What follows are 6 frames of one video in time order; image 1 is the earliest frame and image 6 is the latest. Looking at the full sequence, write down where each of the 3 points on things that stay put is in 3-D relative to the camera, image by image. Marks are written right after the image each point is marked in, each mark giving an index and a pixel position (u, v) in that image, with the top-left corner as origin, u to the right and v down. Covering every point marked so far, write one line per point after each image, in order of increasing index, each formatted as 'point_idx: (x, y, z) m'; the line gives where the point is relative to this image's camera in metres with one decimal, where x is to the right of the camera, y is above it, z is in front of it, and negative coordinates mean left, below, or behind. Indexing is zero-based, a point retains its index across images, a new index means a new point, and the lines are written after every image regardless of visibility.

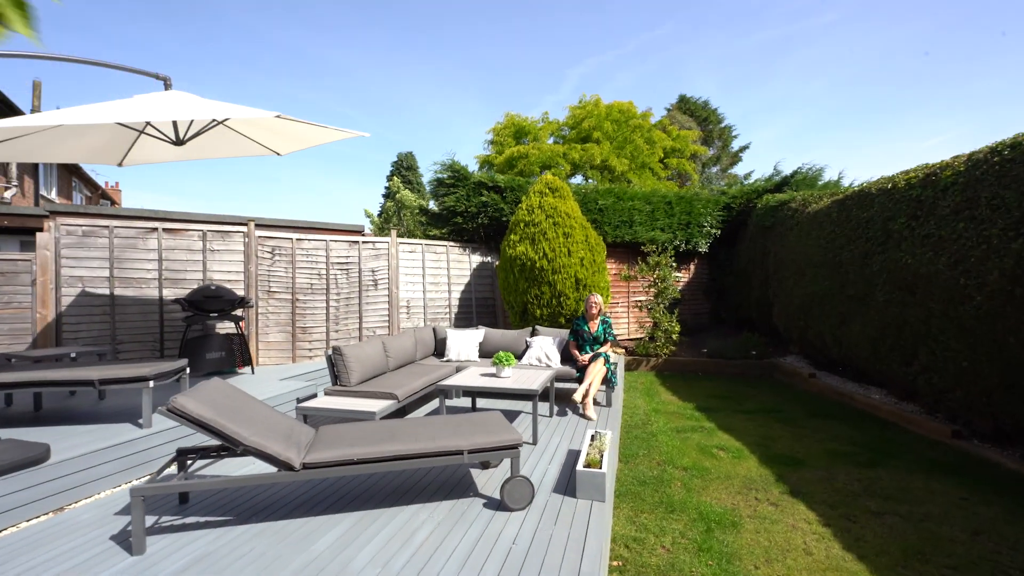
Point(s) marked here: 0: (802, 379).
0: (+4.2, -1.3, +7.1) m
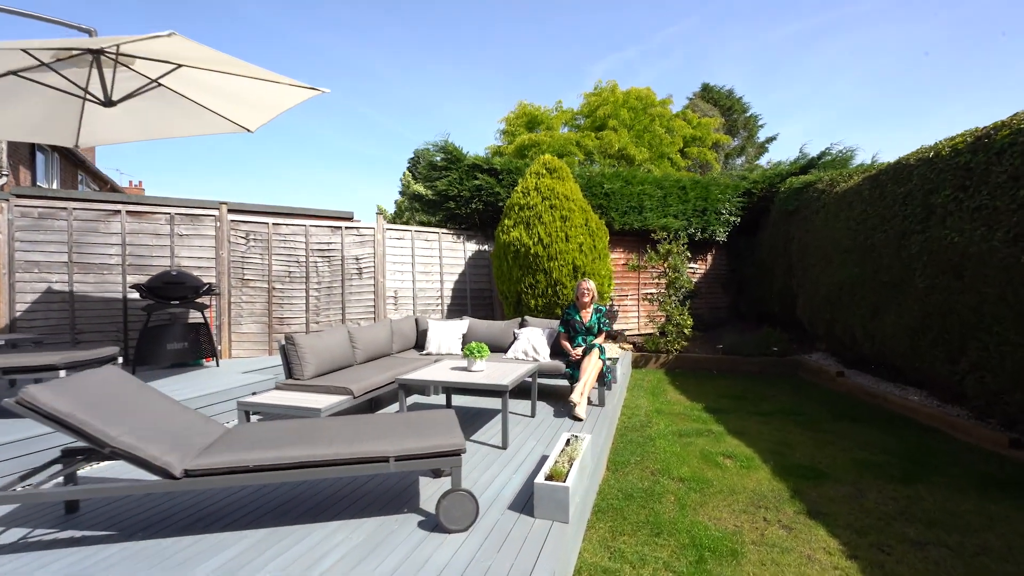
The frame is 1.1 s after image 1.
0: (+4.1, -1.2, +6.4) m
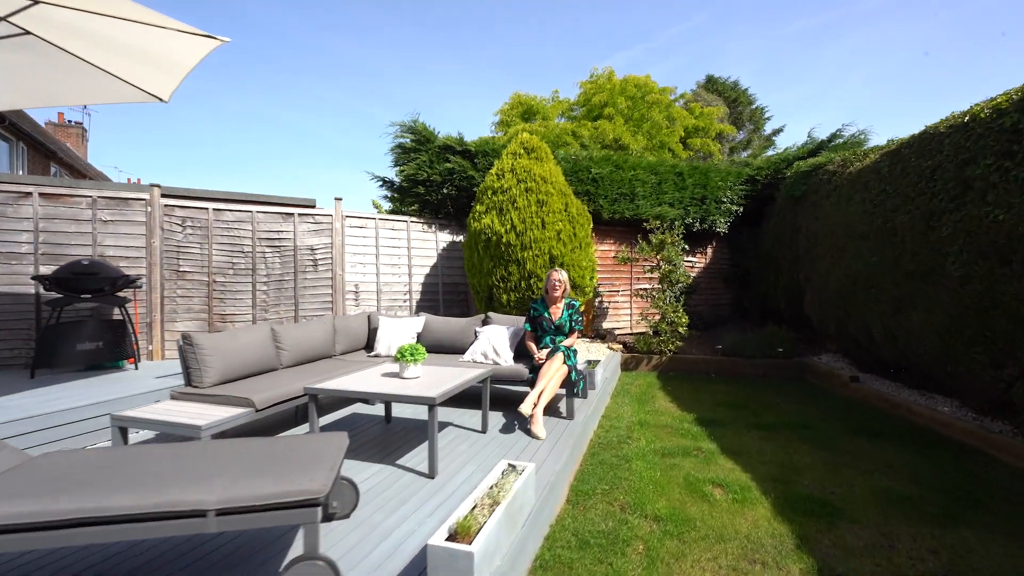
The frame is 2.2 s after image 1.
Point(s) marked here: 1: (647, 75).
0: (+3.7, -1.1, +5.6) m
1: (+4.4, +6.9, +16.0) m
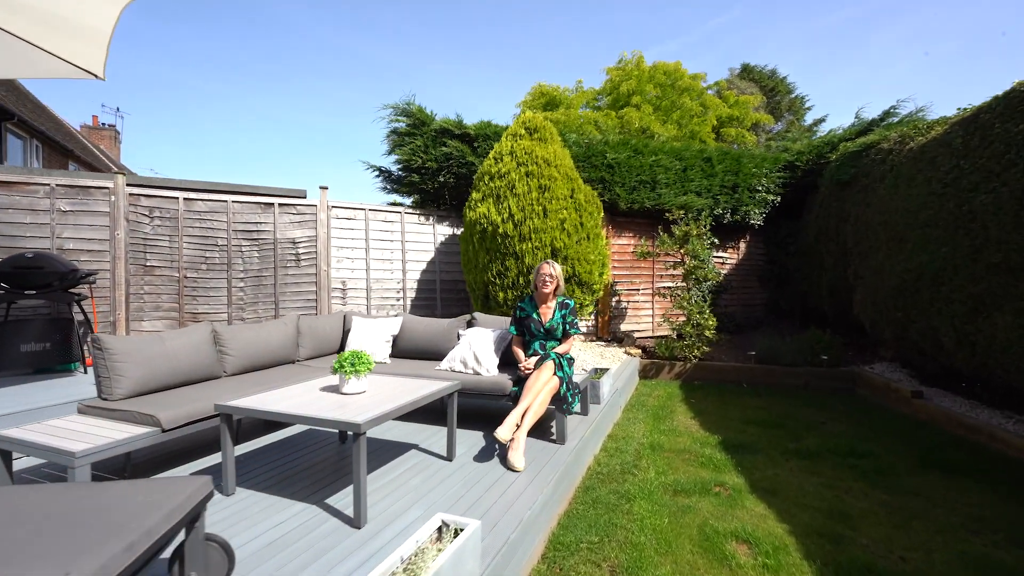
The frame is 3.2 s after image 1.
0: (+3.7, -1.1, +4.7) m
1: (+5.0, +6.9, +15.0) m
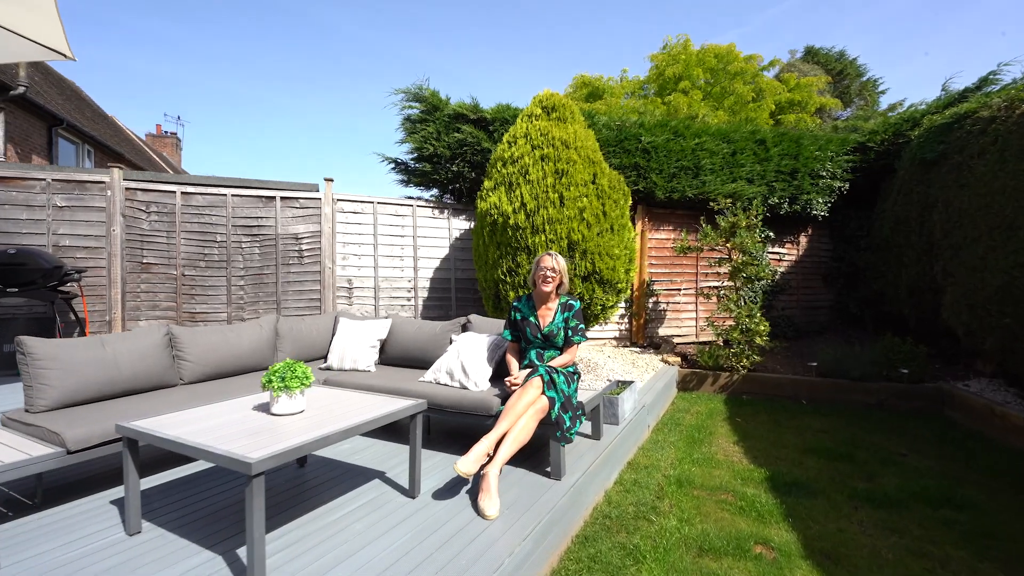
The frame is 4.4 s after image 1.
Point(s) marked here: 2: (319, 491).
0: (+3.7, -1.1, +3.7) m
1: (+6.1, +6.9, +13.9) m
2: (-1.0, -1.0, +2.5) m
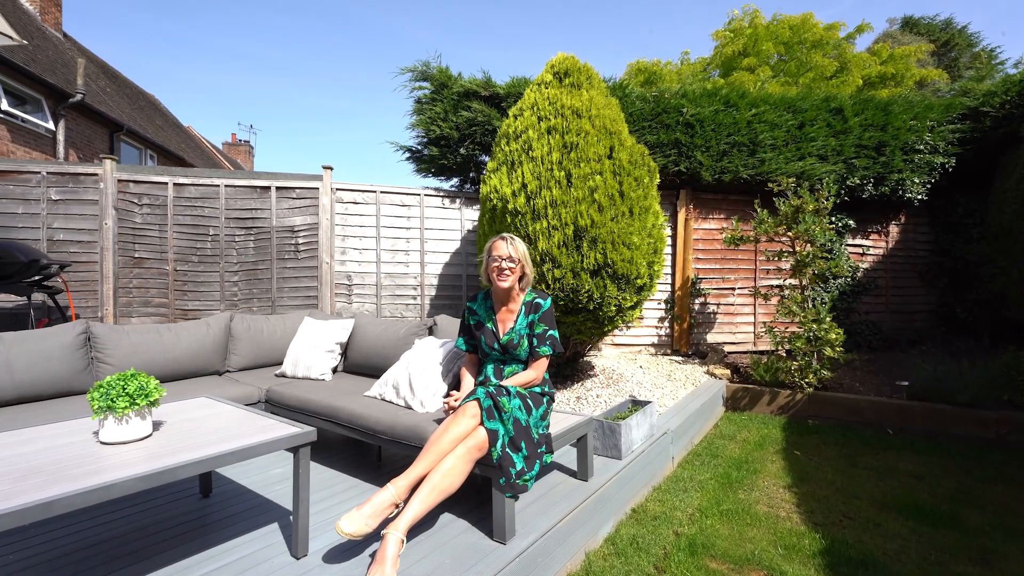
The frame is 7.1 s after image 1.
0: (+3.6, -1.0, +2.5) m
1: (+7.3, +6.8, +12.3) m
2: (-1.2, -1.0, +2.0) m
